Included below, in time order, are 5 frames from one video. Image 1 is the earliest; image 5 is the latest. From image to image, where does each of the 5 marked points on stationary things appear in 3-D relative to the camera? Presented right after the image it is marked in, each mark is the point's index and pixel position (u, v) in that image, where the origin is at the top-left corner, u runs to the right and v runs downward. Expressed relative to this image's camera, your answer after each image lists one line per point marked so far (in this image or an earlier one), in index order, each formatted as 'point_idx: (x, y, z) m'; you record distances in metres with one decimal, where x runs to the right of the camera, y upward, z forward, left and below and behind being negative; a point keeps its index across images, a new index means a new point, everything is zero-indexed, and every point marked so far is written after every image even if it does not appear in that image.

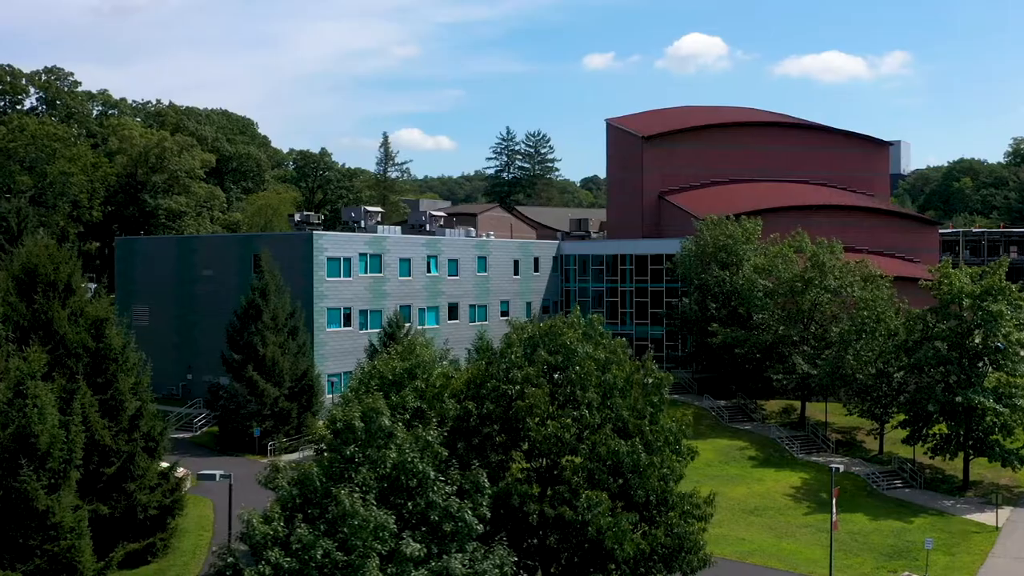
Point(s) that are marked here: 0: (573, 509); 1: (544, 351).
0: (+1.2, -4.2, +17.5) m
1: (+0.6, -1.3, +19.1) m
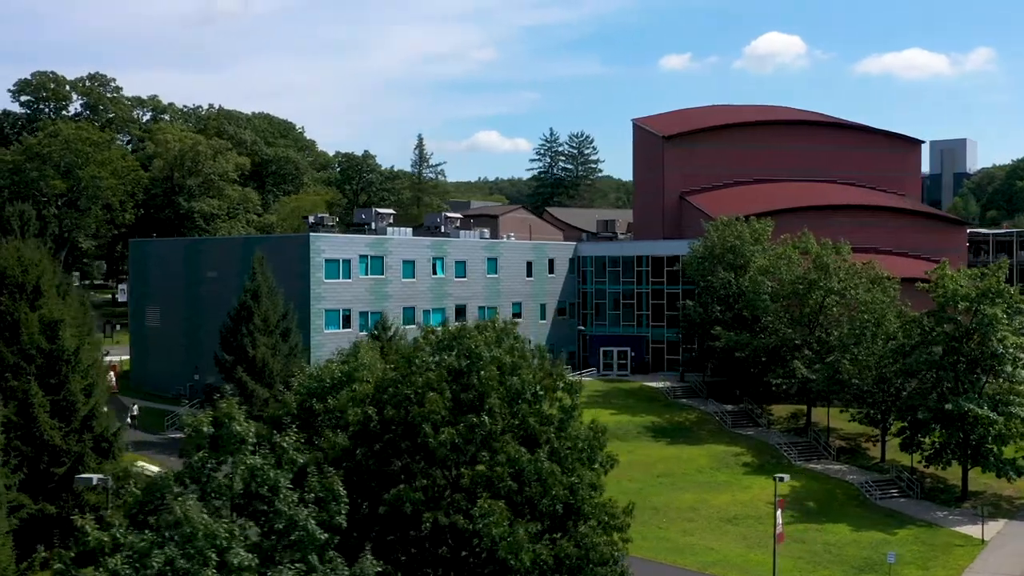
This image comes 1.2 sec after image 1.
0: (-0.8, -4.2, +17.0) m
1: (-1.3, -1.4, +18.7) m
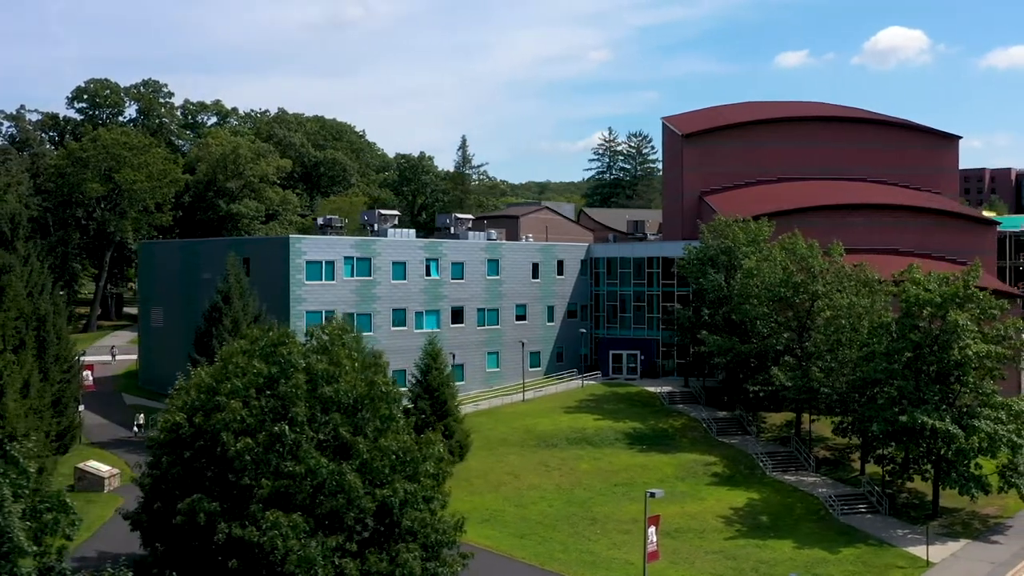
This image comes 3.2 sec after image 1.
0: (-4.5, -4.3, +16.5) m
1: (-4.9, -1.5, +18.3) m
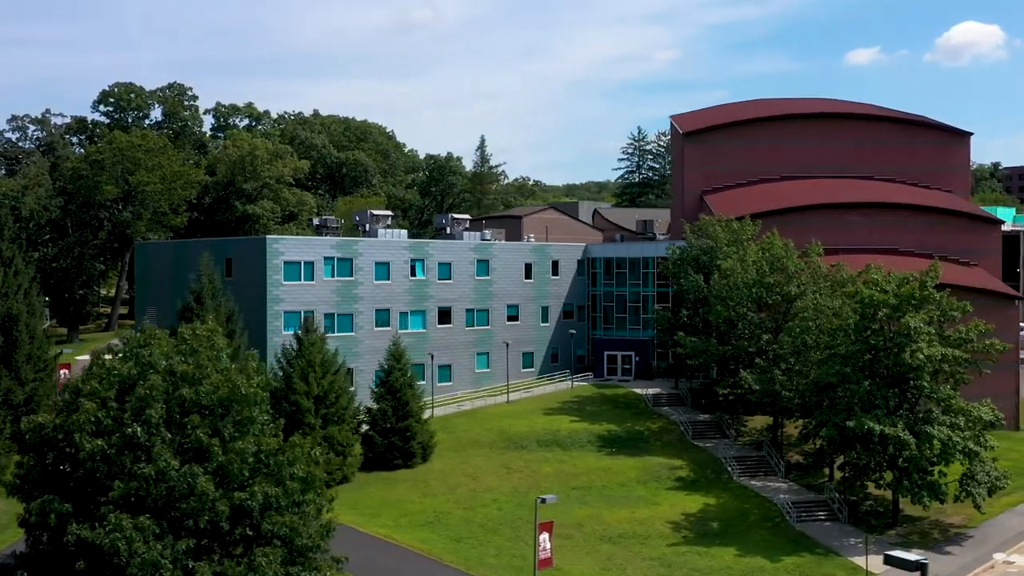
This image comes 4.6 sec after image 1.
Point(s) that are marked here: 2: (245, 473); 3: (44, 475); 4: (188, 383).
0: (-7.3, -4.3, +16.5) m
1: (-7.5, -1.5, +18.2) m
2: (-5.1, -3.5, +17.7) m
3: (-9.0, -3.6, +17.9) m
4: (-6.2, -1.8, +18.0) m
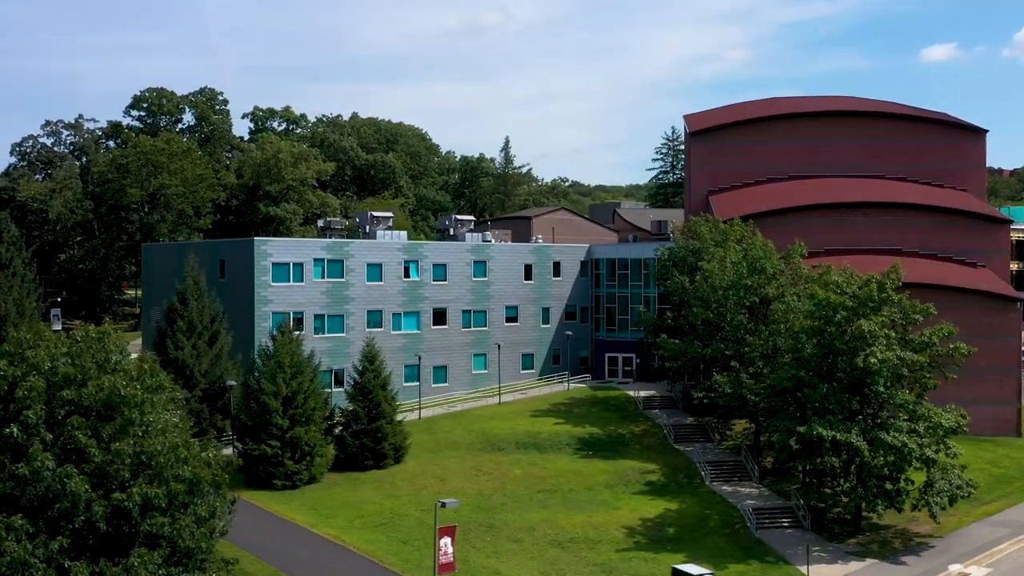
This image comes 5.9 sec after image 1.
0: (-9.8, -4.4, +16.9) m
1: (-9.9, -1.6, +18.6) m
2: (-7.5, -3.6, +17.9) m
3: (-11.3, -3.7, +18.3) m
4: (-8.6, -1.9, +18.3) m
